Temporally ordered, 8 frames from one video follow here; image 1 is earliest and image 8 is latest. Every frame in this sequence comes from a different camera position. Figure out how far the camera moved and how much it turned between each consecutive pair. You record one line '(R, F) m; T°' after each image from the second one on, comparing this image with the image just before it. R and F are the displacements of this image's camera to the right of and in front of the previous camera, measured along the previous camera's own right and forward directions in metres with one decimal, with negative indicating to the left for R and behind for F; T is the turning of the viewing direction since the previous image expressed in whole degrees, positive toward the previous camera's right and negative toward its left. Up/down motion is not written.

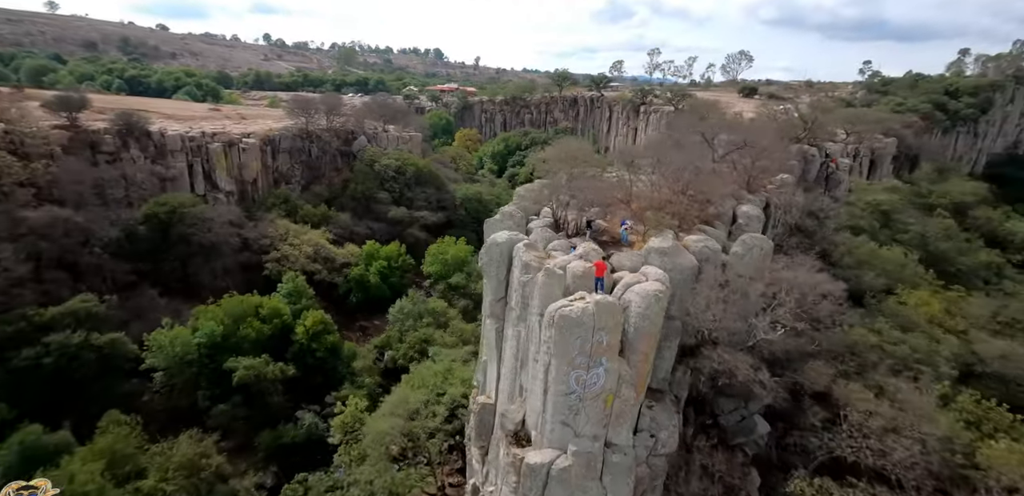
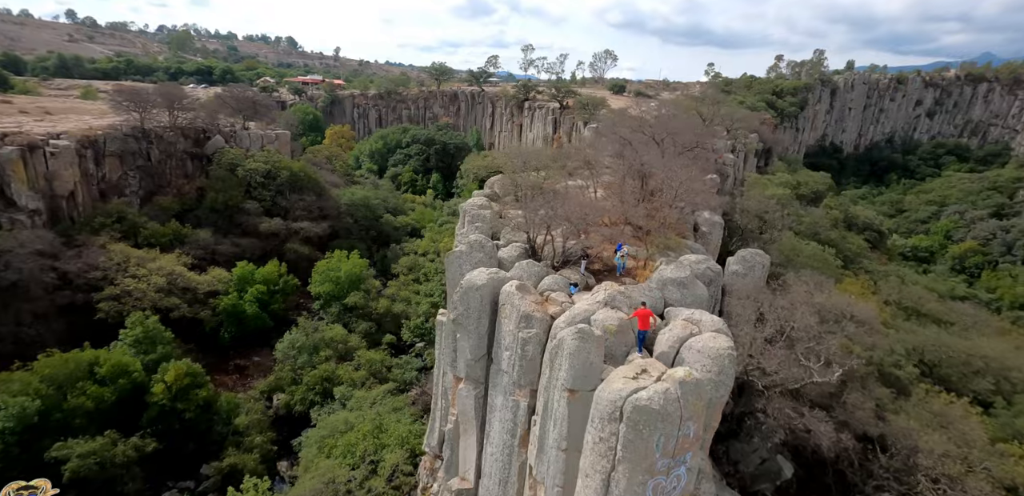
(-1.5, +2.4) m; +14°
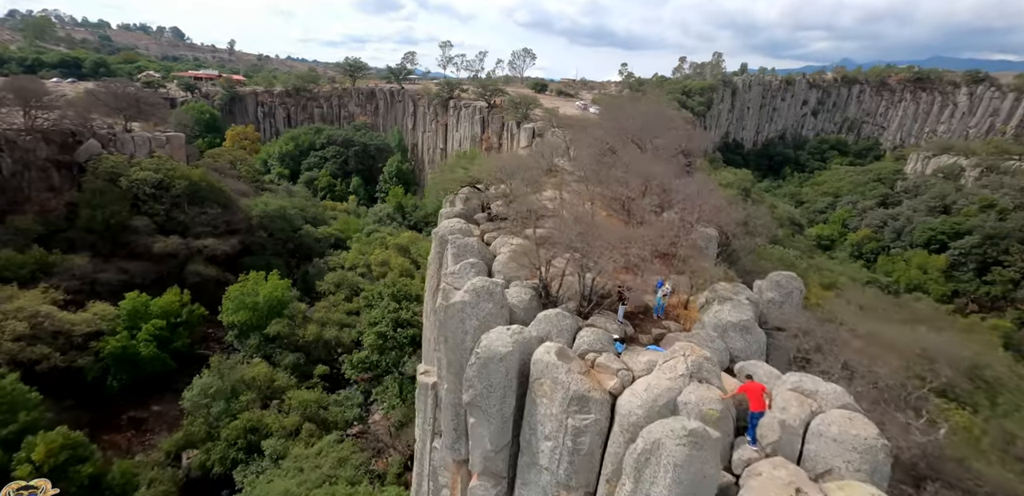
(-1.1, +1.9) m; +9°
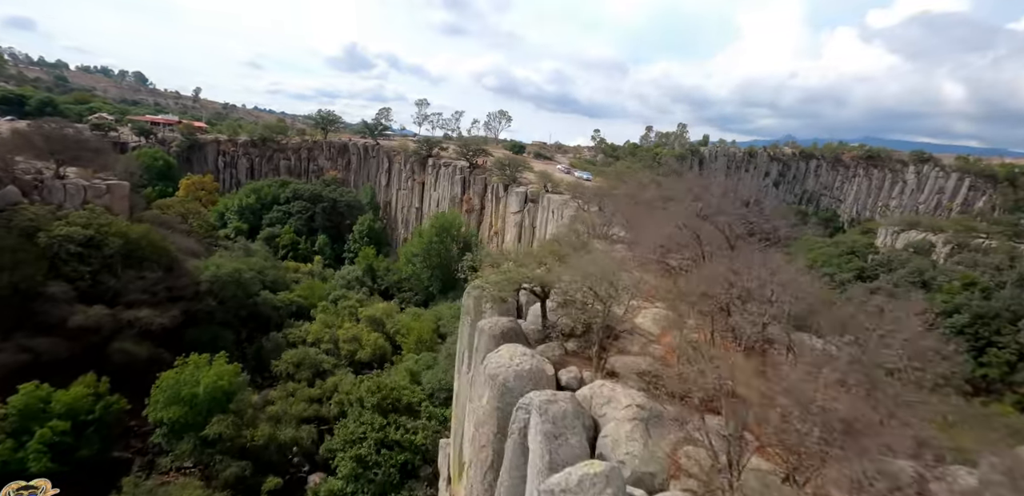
(-1.4, +3.0) m; +4°
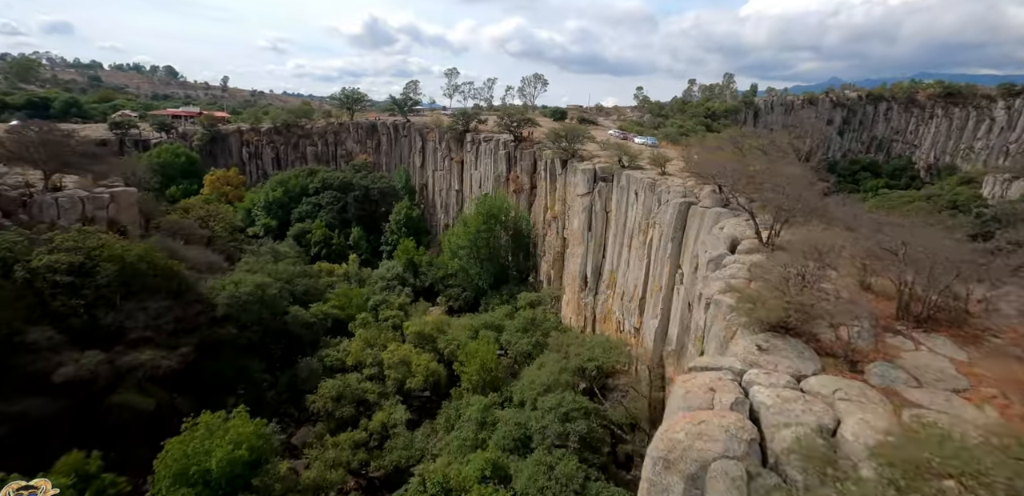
(-1.5, +4.9) m; -4°
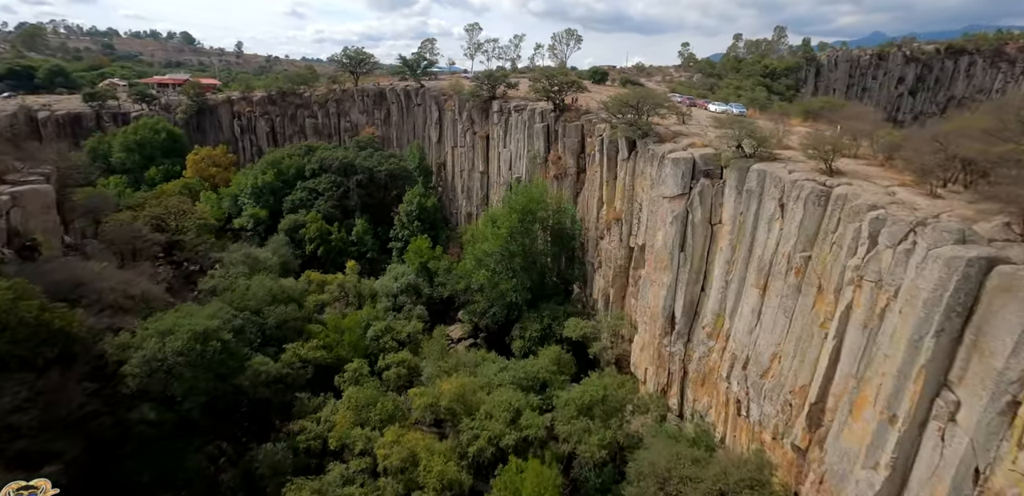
(-1.0, +7.5) m; -2°
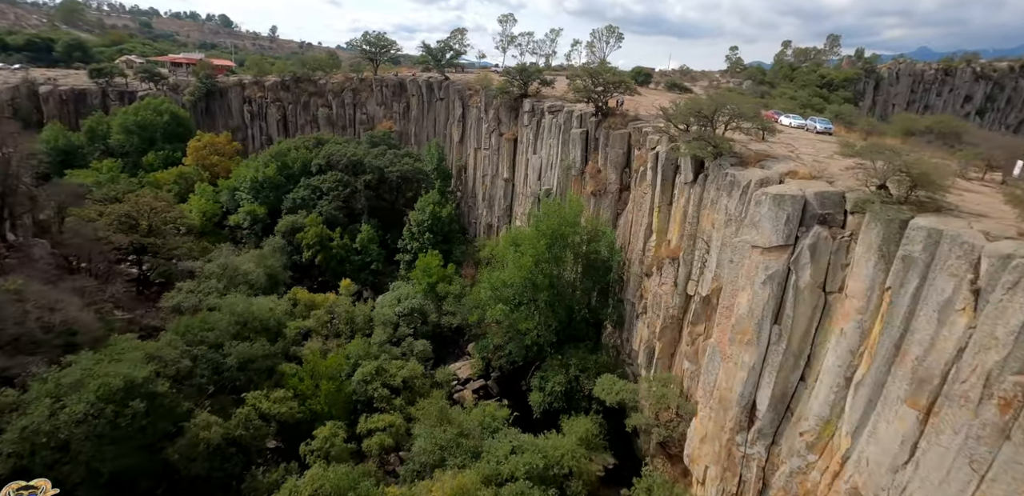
(-0.2, +4.2) m; -2°
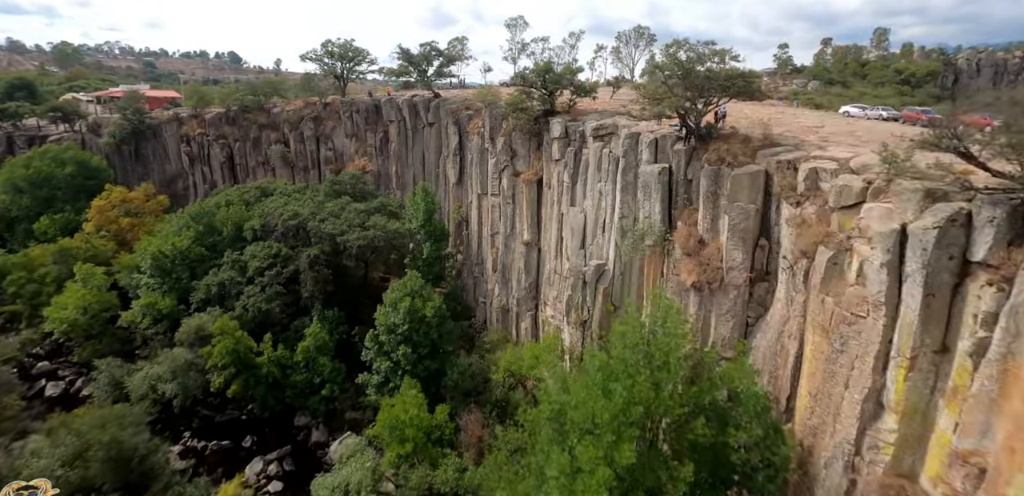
(-0.3, +10.6) m; -2°
